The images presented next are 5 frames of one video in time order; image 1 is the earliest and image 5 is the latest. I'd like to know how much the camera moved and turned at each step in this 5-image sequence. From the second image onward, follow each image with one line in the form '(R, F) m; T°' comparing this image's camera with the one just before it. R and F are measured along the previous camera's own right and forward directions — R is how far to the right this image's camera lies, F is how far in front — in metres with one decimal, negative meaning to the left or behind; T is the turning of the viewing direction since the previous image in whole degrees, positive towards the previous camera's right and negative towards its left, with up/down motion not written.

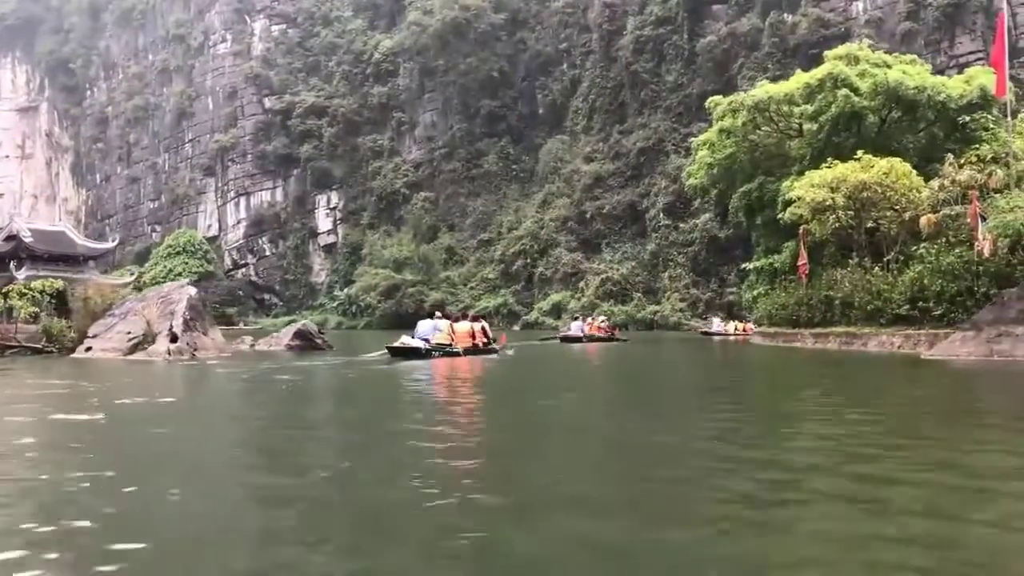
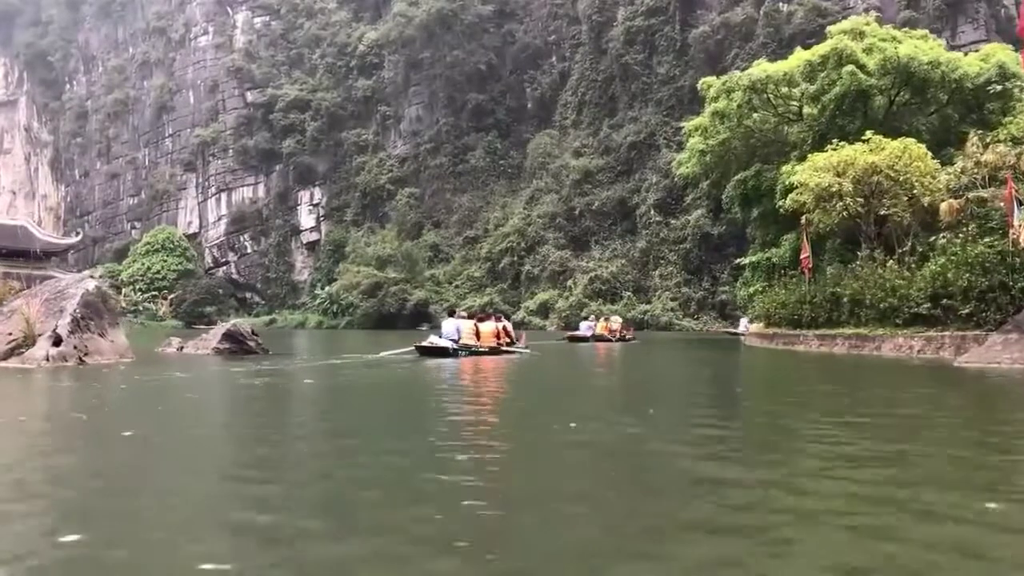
(+0.4, +1.7) m; 0°
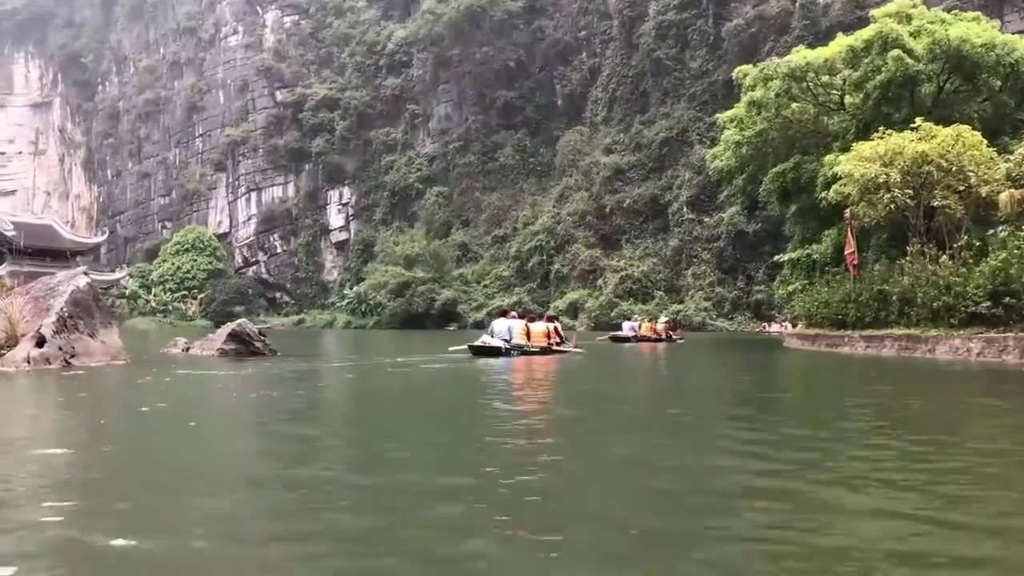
(+0.1, +0.8) m; -2°
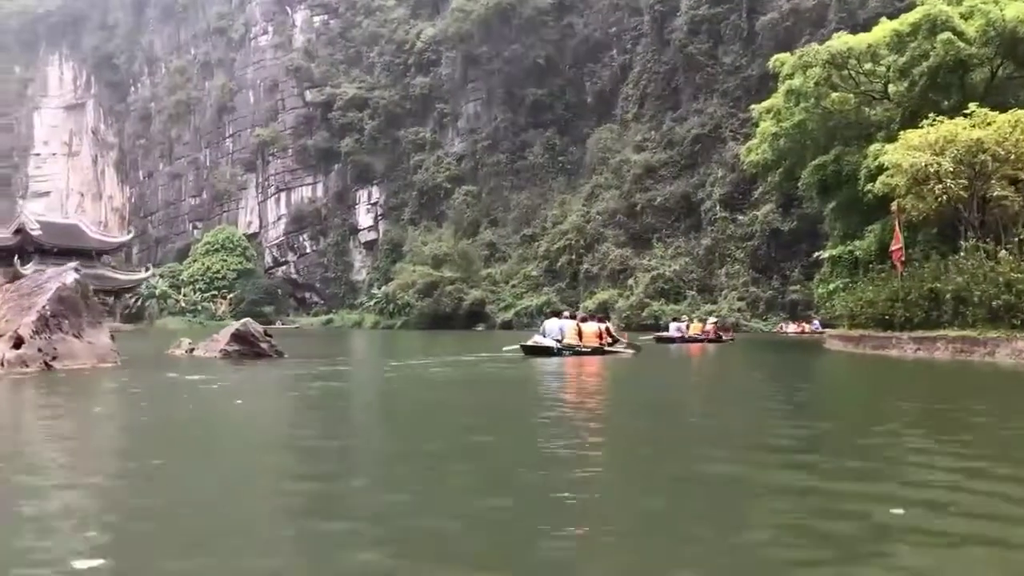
(+0.1, +0.7) m; -2°
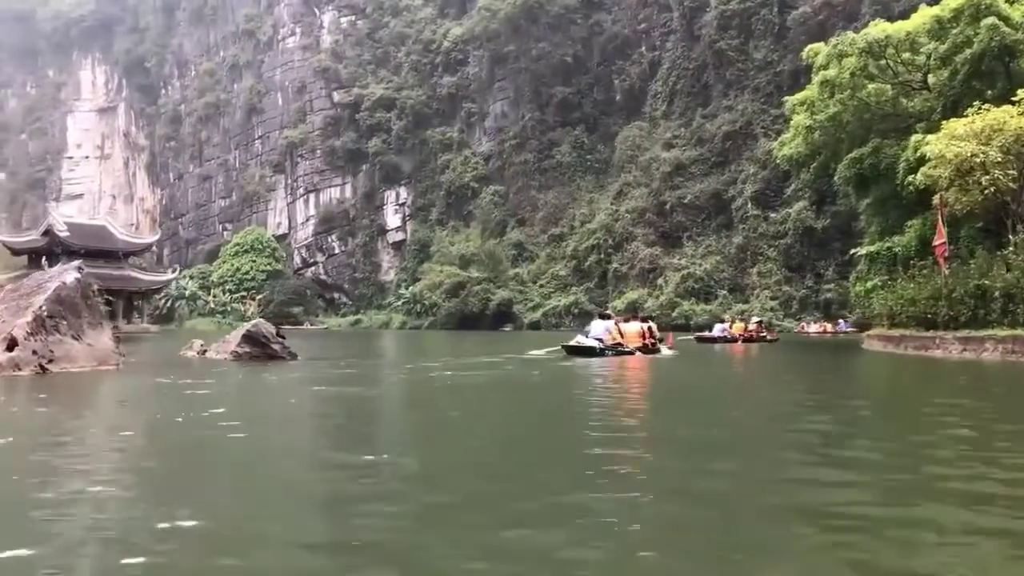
(+0.1, +0.5) m; -2°
